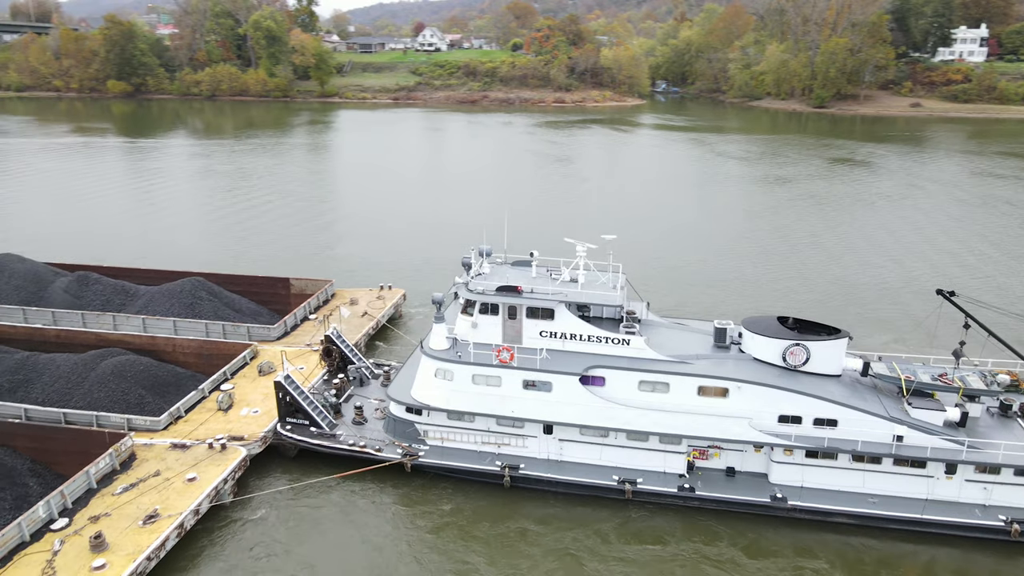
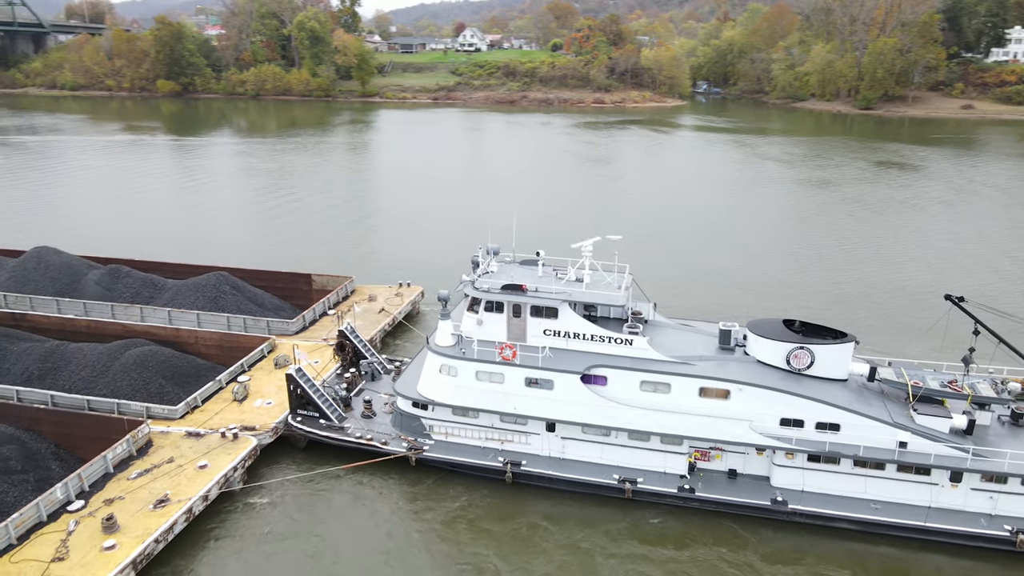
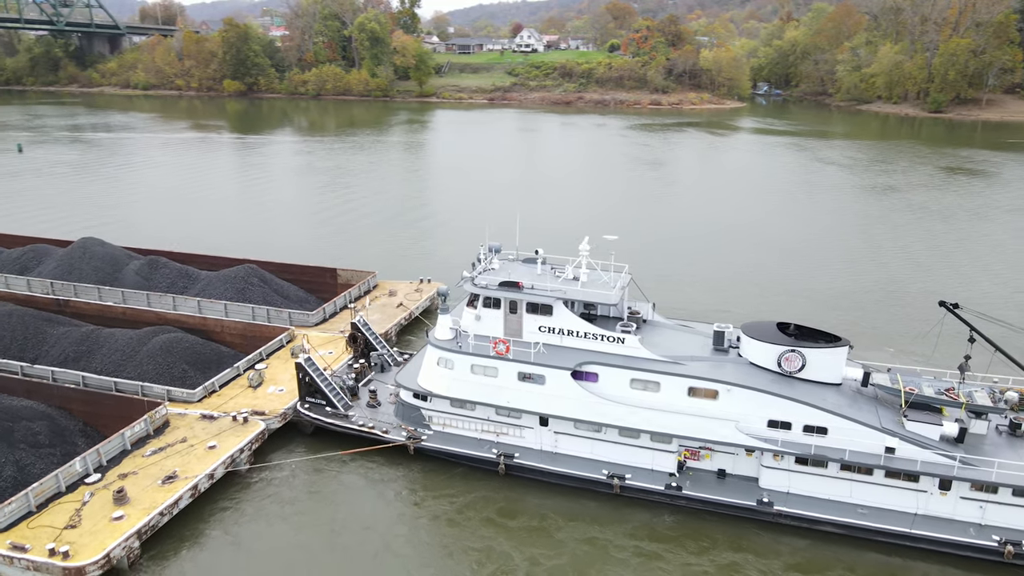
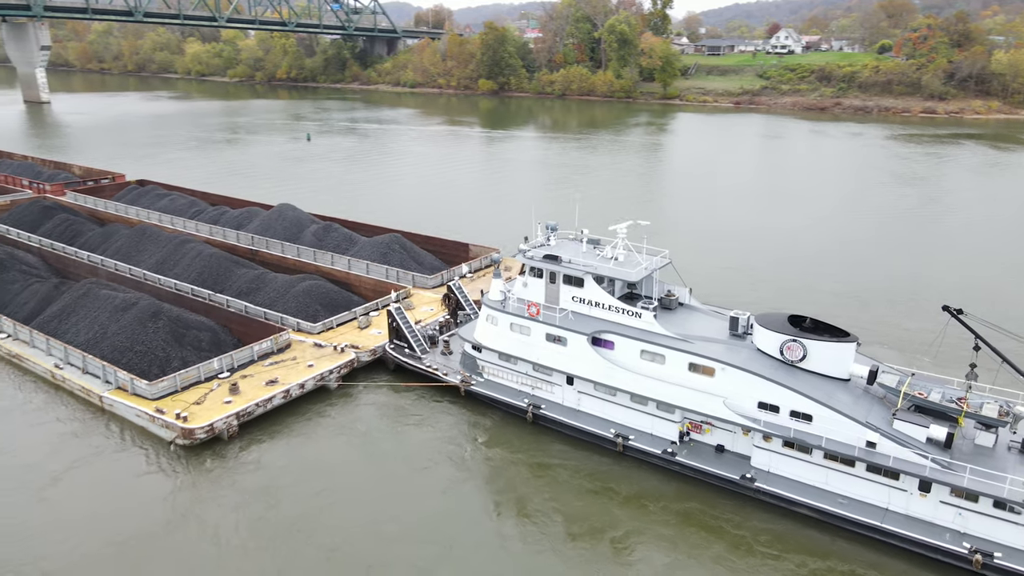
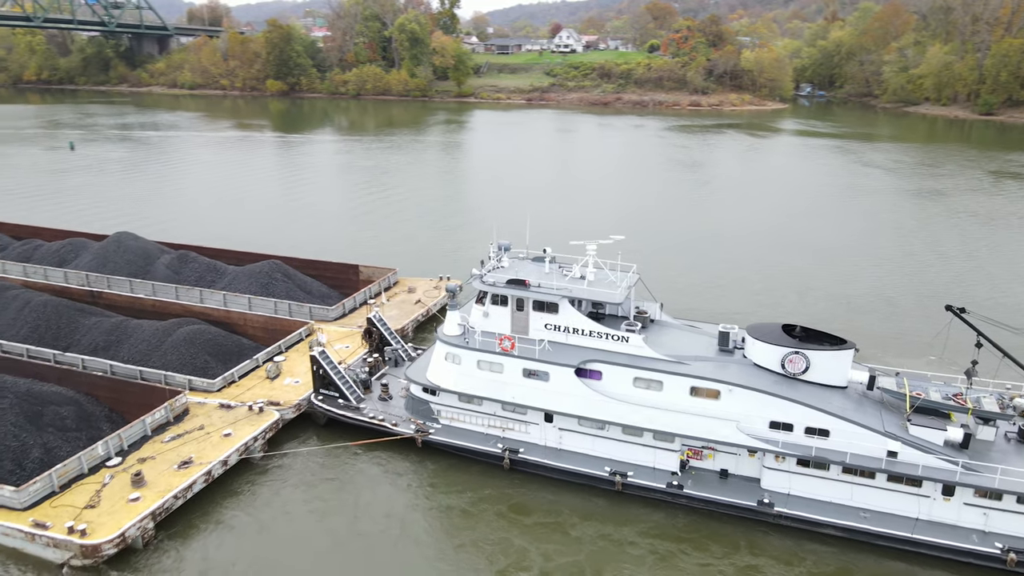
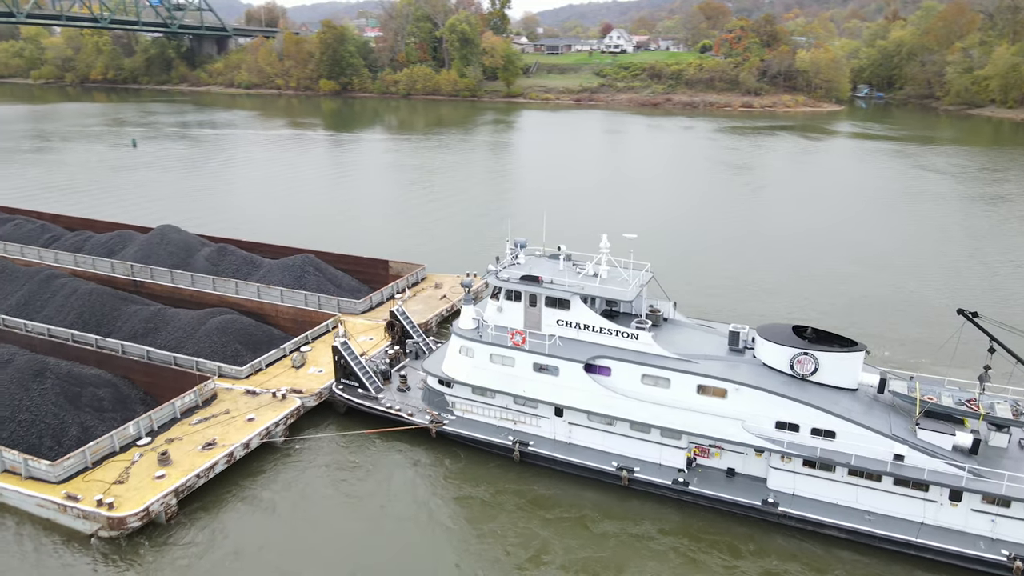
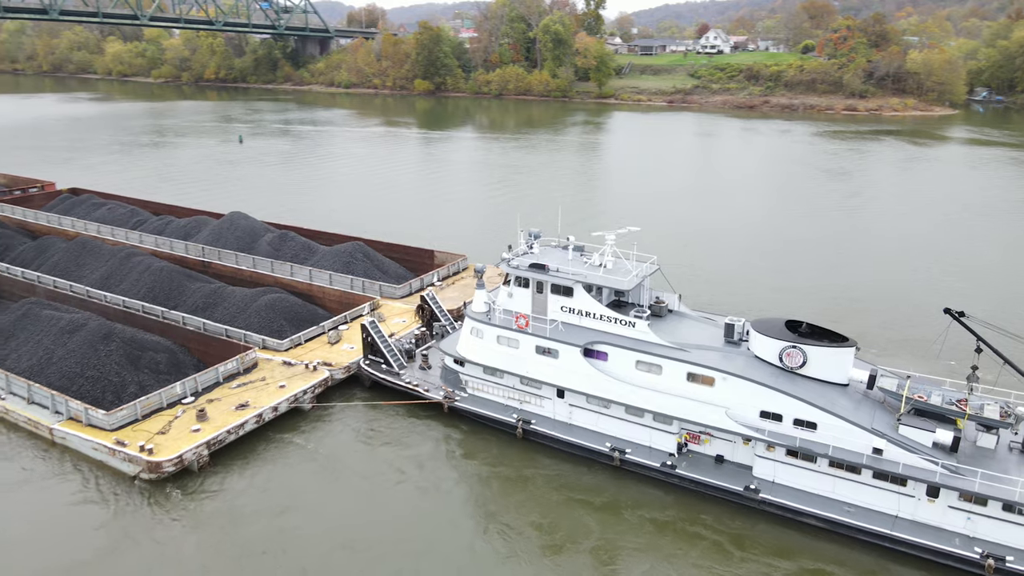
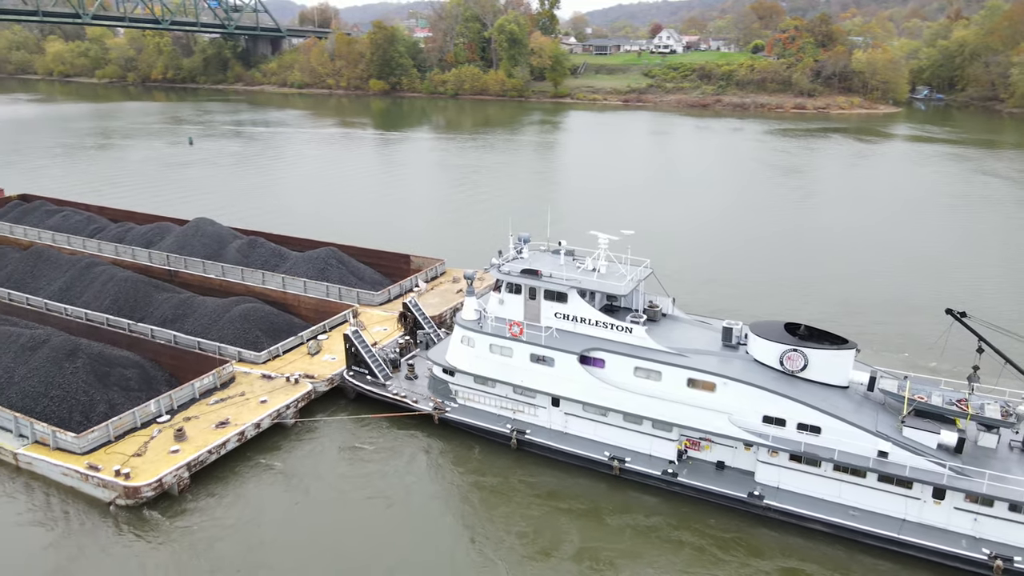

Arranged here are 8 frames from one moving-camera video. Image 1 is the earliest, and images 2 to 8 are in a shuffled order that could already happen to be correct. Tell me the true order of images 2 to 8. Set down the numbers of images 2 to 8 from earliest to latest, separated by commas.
2, 3, 5, 6, 8, 7, 4
